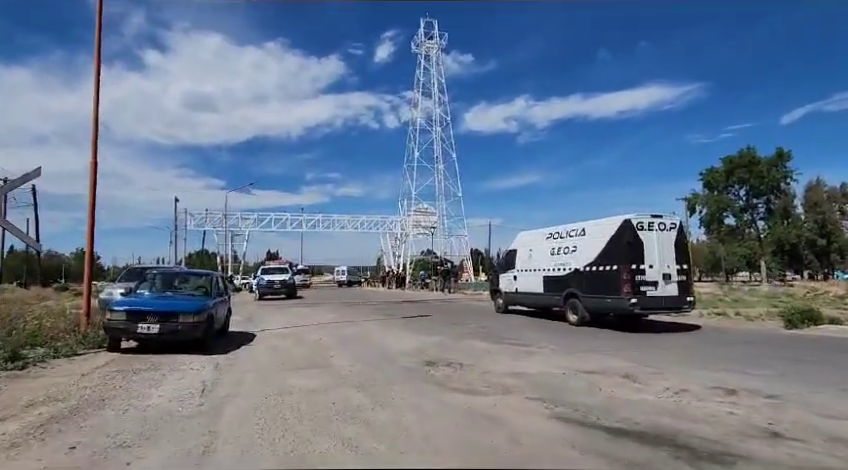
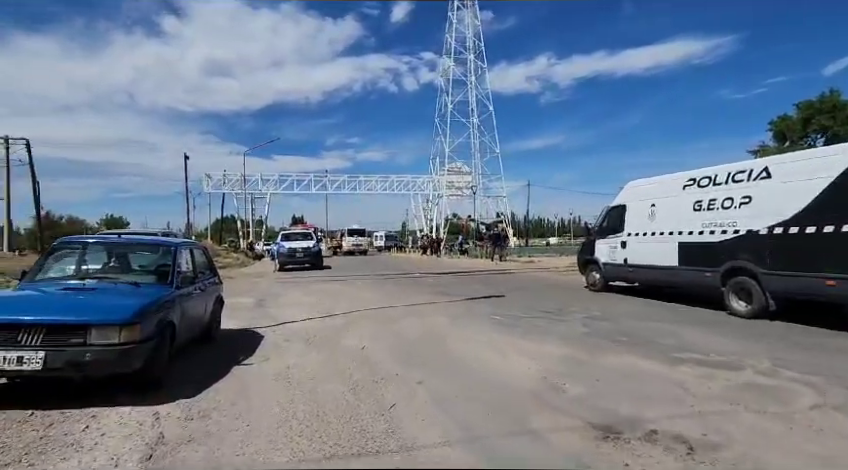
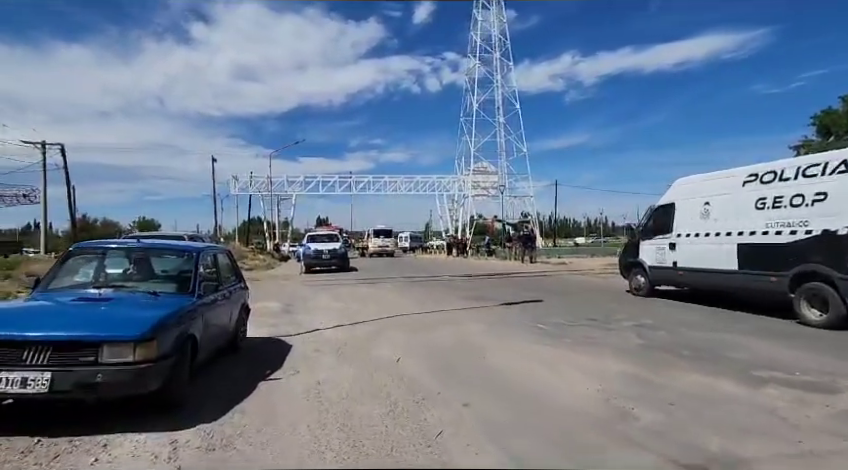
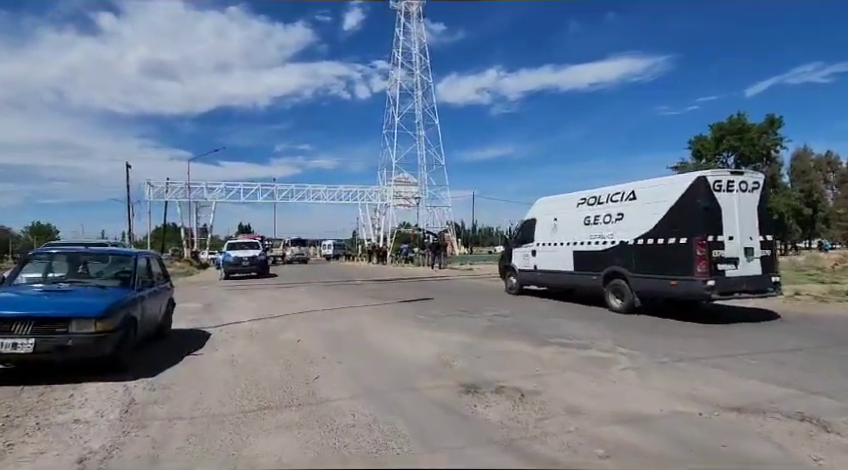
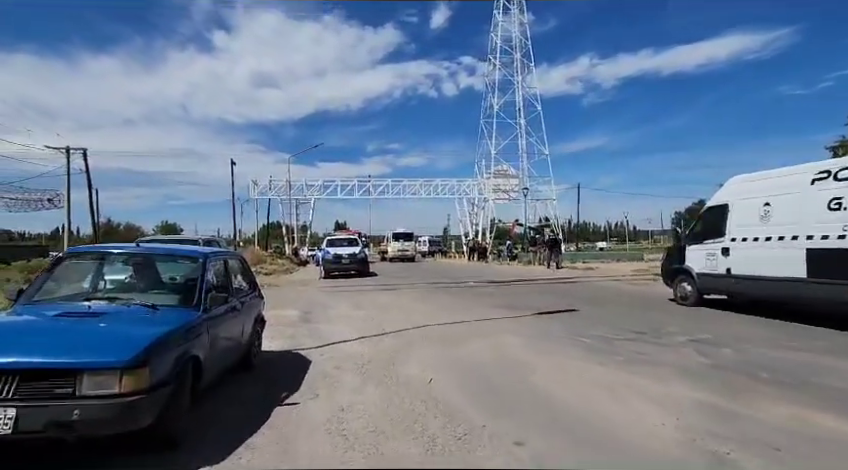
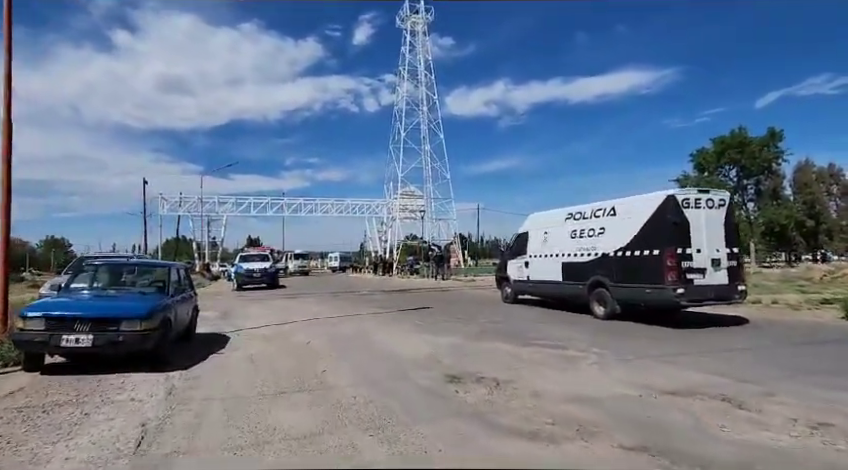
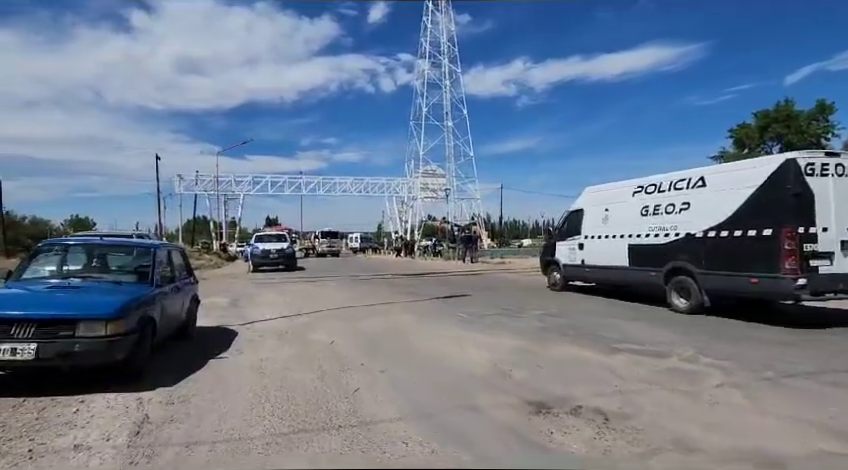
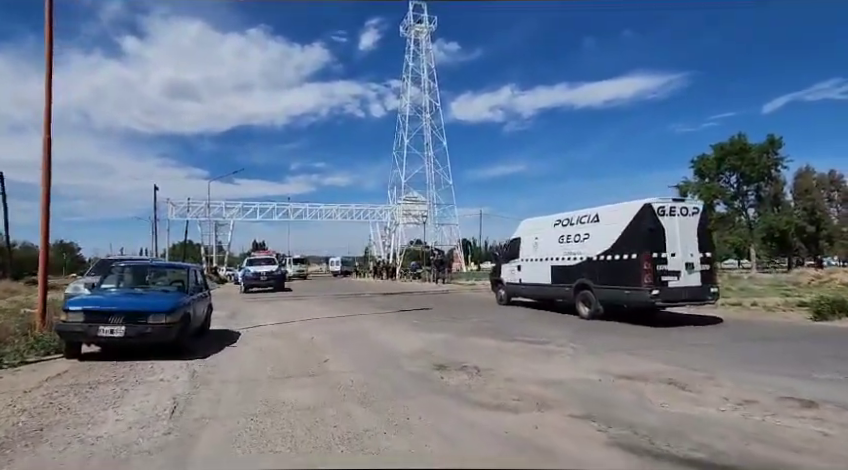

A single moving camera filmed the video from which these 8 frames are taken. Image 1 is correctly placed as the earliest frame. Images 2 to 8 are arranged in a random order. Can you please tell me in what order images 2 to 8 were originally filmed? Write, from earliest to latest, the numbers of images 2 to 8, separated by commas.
8, 6, 4, 7, 2, 3, 5
